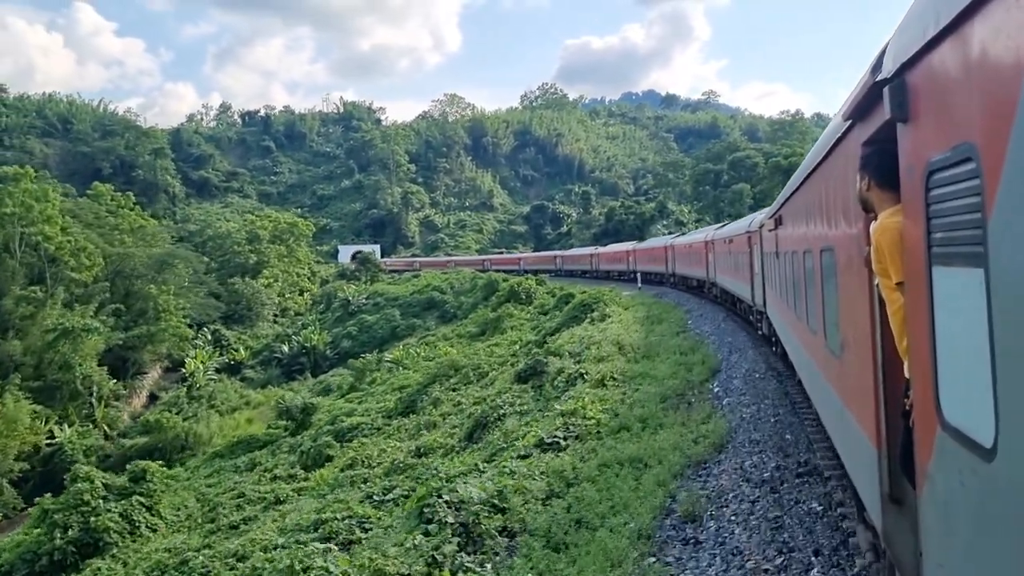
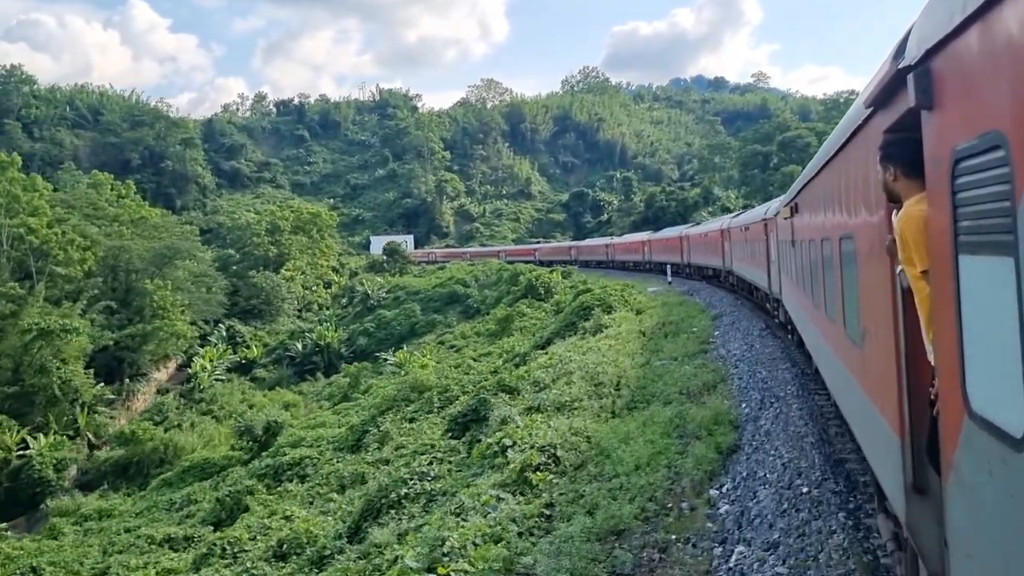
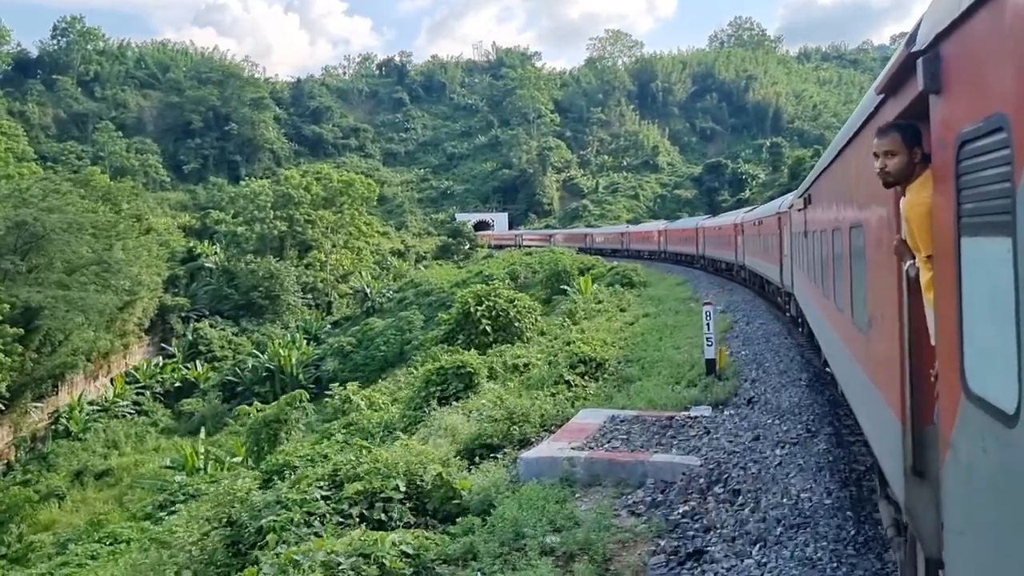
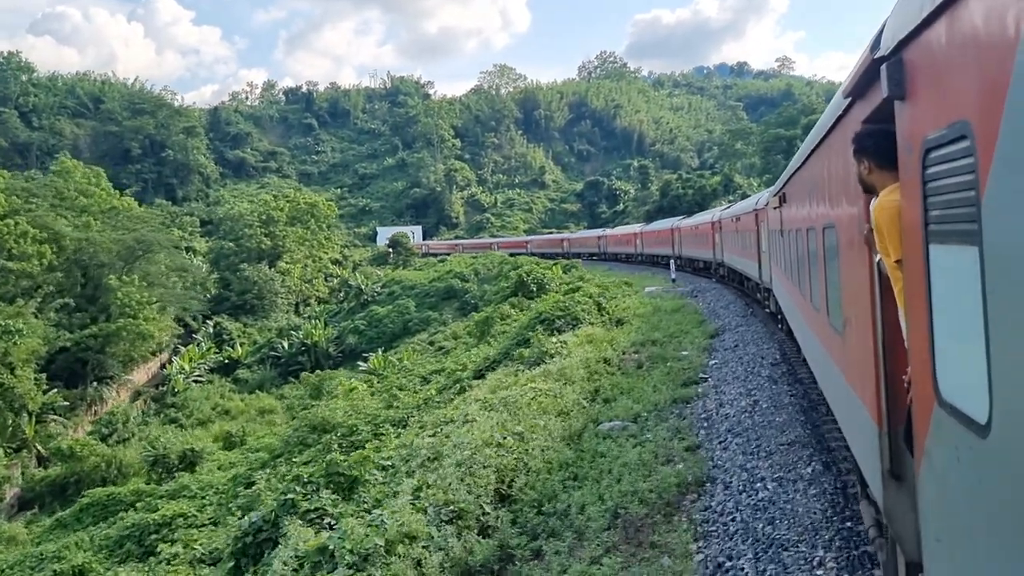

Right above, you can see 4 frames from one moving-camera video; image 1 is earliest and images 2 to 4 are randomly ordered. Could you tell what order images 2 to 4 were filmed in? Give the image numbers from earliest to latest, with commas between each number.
2, 4, 3
